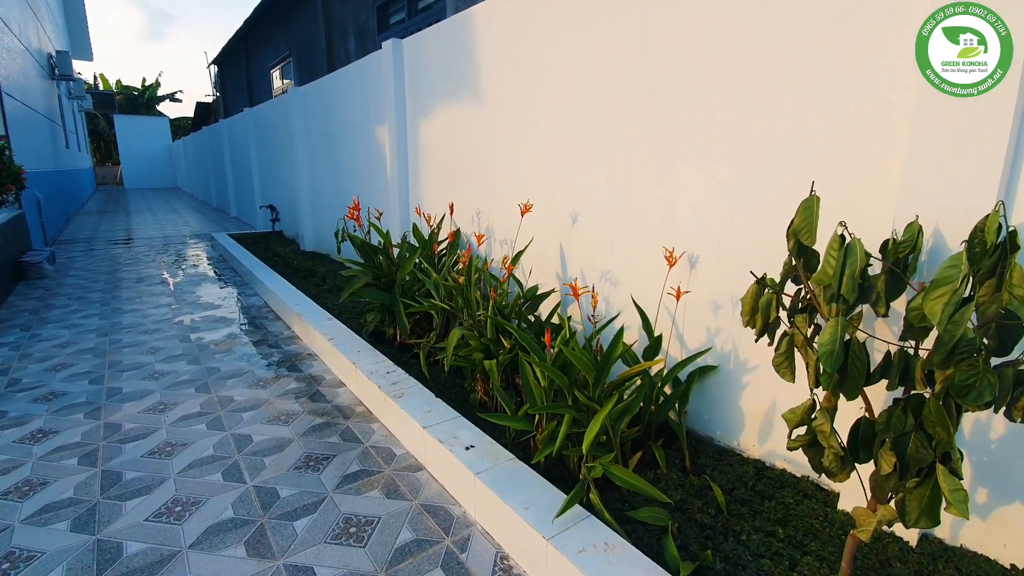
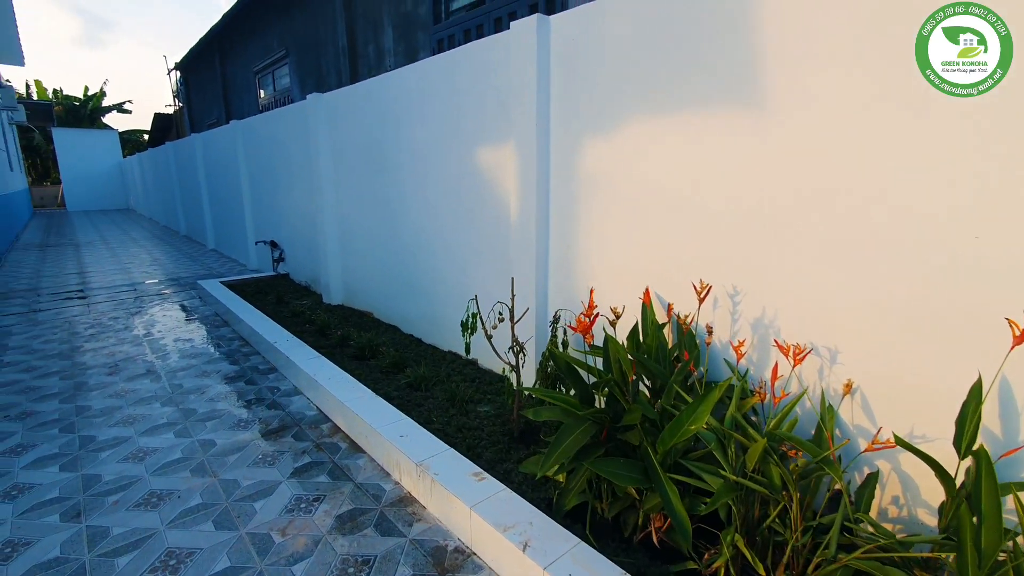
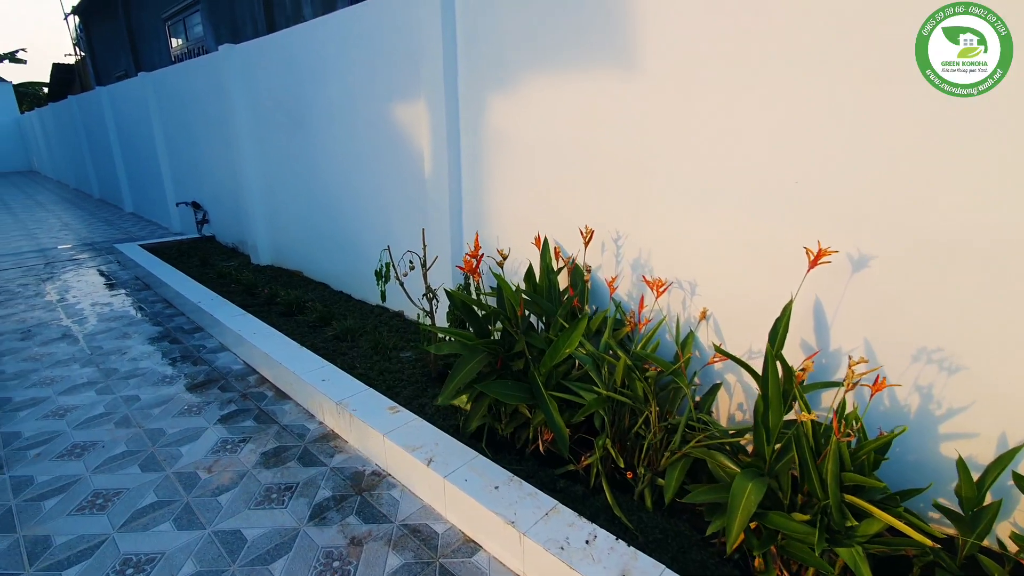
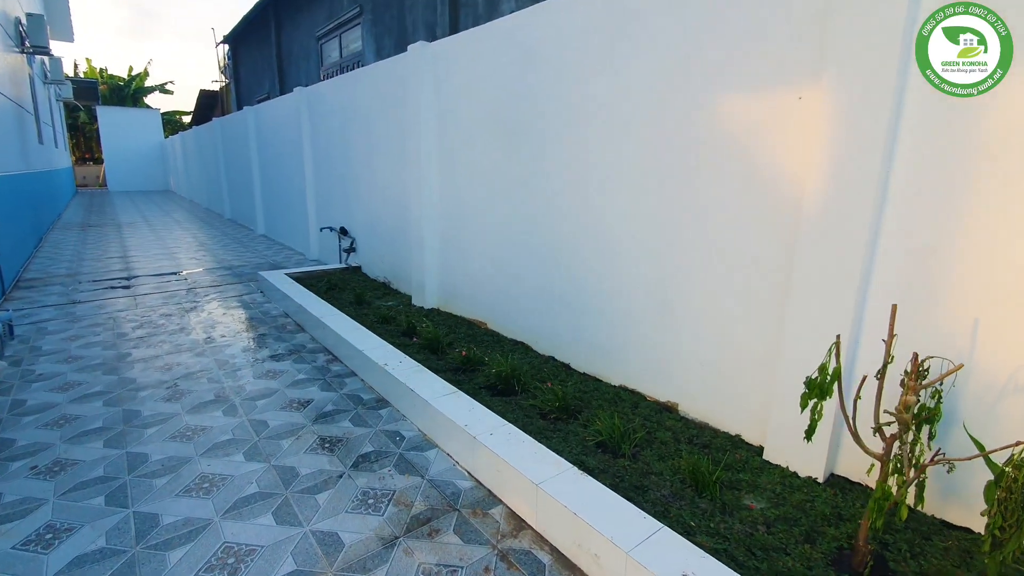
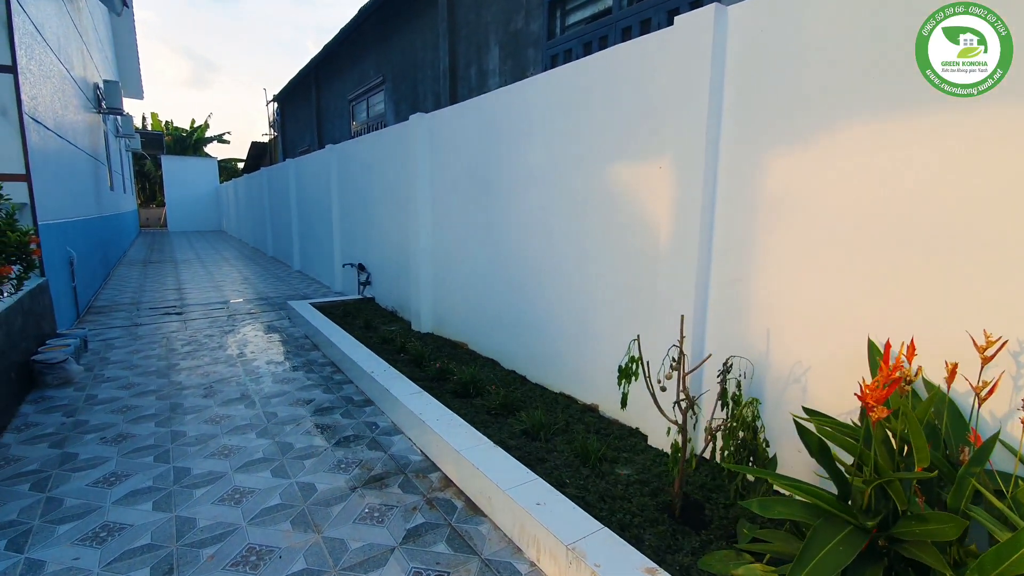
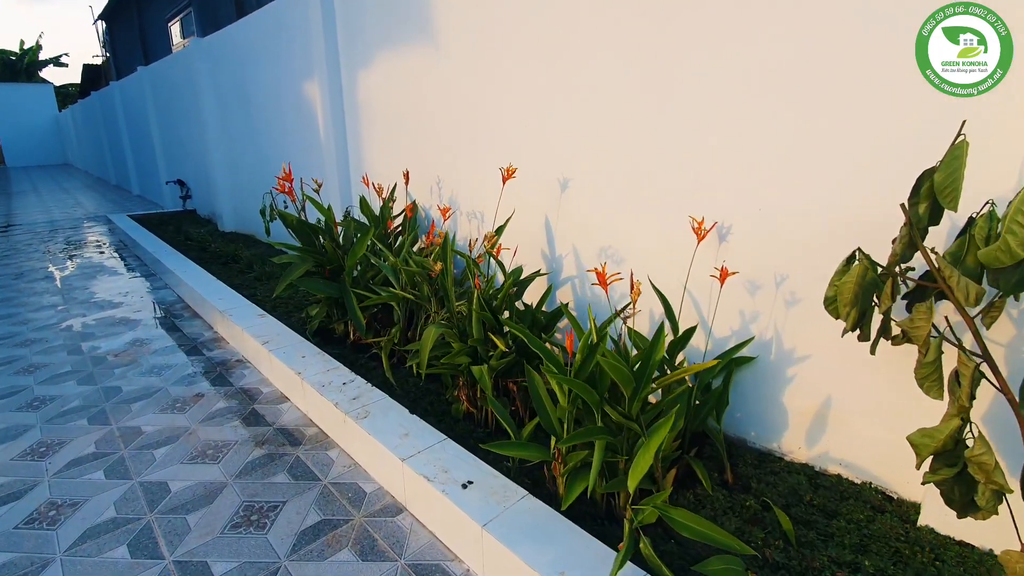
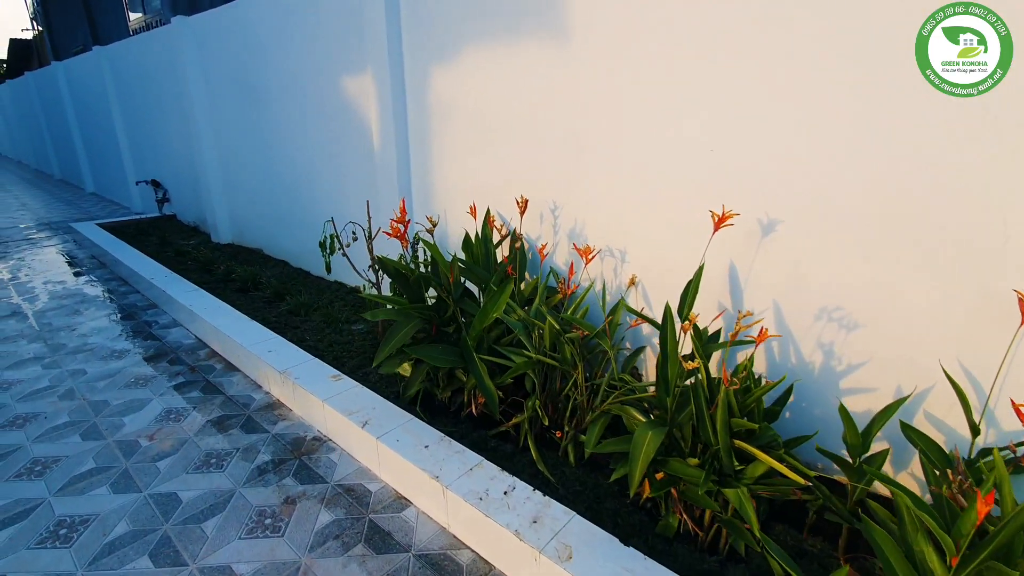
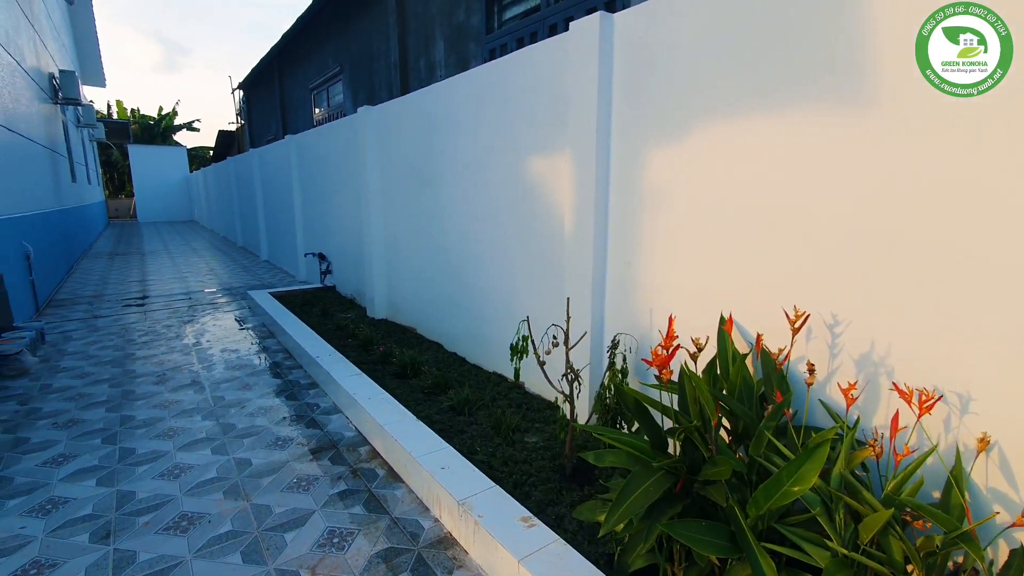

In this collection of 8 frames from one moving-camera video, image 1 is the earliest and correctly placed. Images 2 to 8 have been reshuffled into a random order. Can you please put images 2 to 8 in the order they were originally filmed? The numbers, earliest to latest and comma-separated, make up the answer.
6, 7, 3, 2, 8, 5, 4
